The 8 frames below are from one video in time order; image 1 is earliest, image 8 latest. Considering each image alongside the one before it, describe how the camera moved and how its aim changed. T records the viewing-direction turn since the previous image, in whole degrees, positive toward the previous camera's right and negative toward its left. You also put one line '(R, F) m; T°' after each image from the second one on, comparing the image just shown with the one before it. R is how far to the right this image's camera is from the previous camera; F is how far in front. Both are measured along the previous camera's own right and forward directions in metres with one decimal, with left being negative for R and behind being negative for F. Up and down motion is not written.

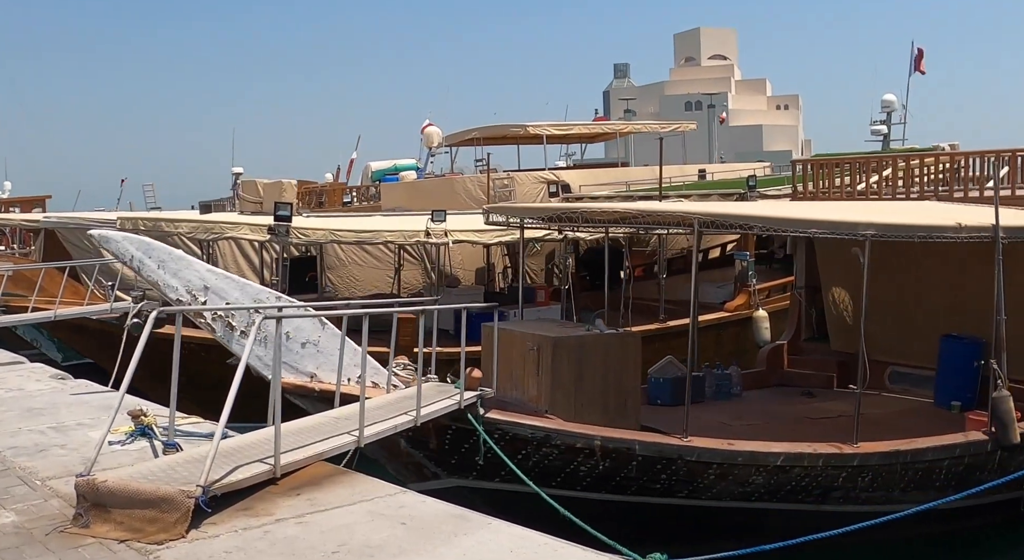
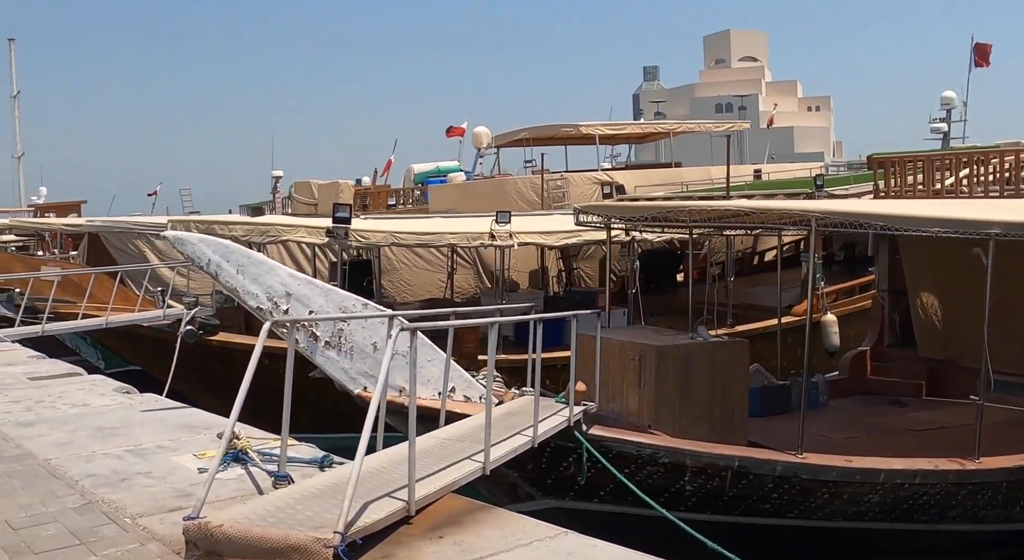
(-0.9, +0.9) m; -1°
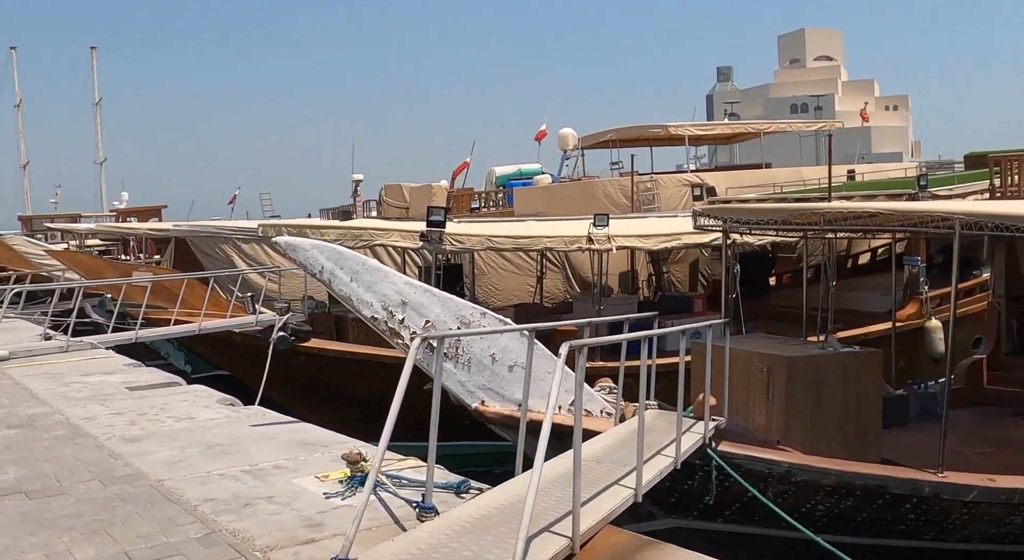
(-0.6, +0.7) m; -4°
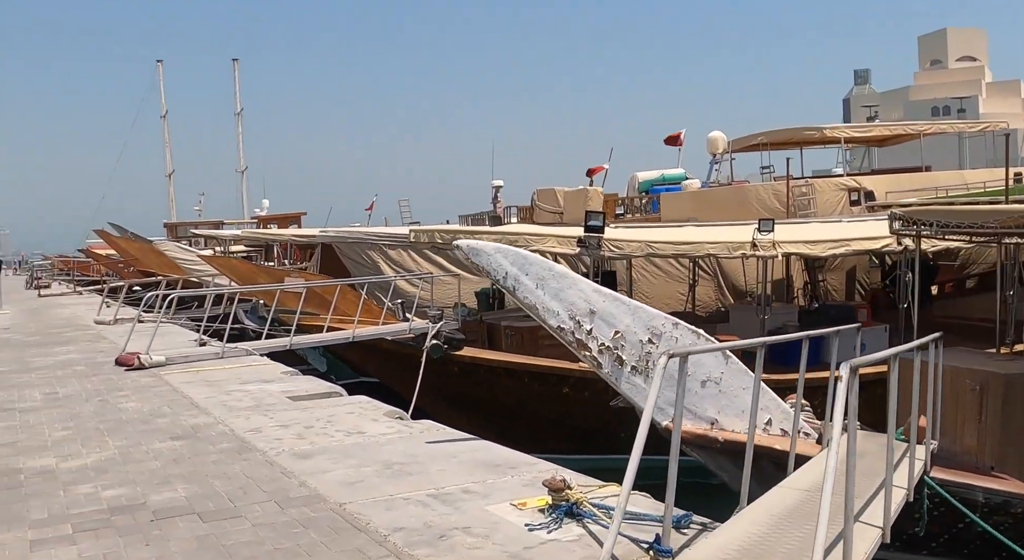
(-0.6, +0.8) m; -7°
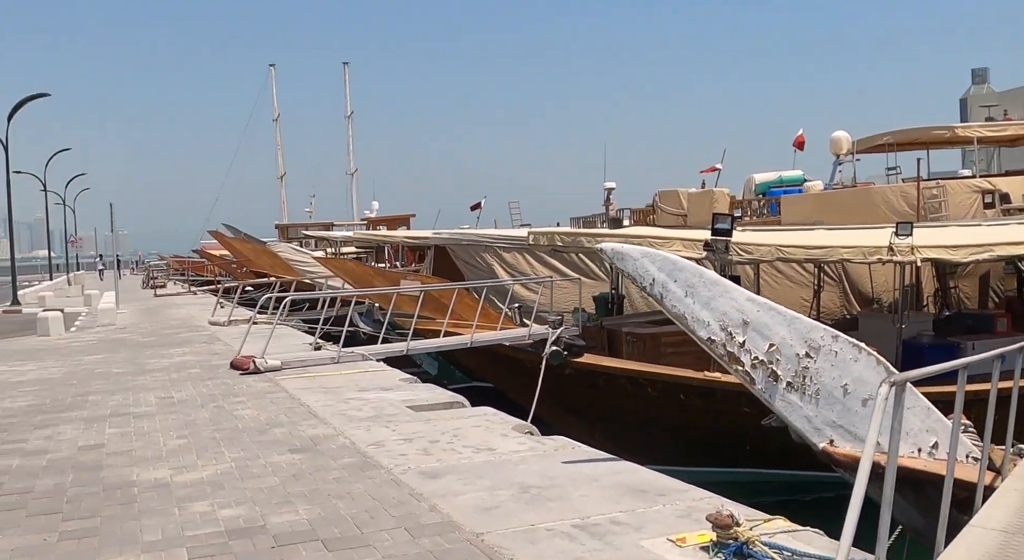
(-0.3, +0.6) m; -6°
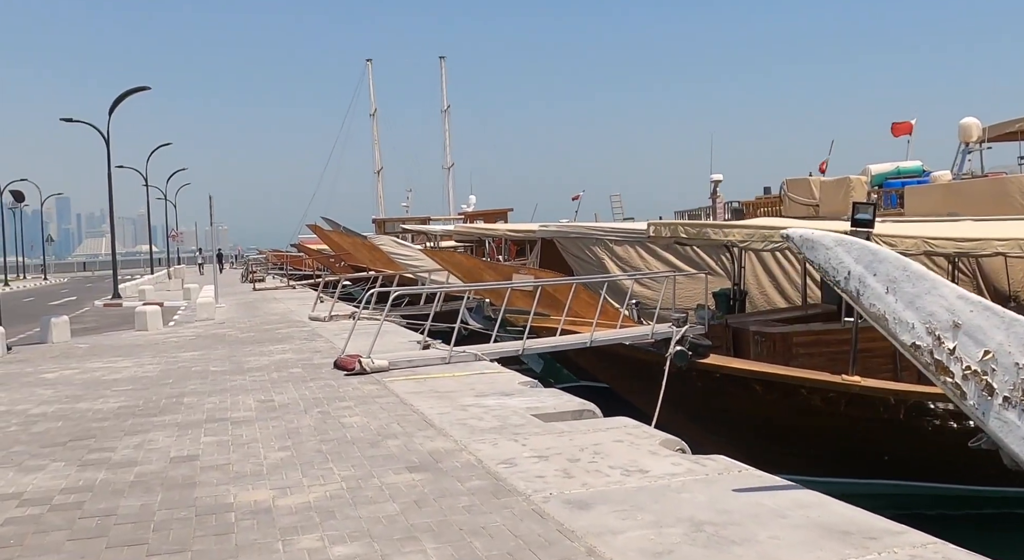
(-0.4, +0.9) m; -5°
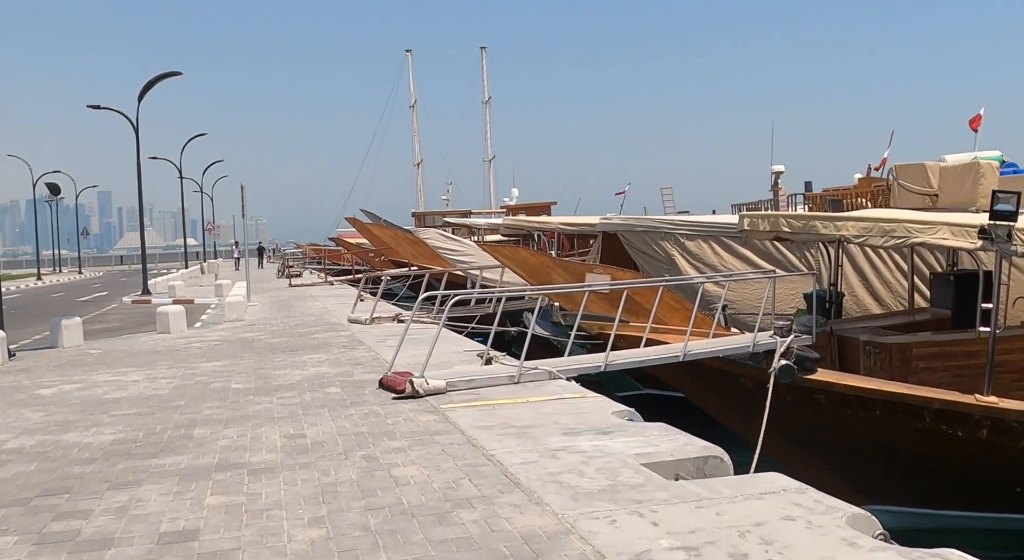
(-0.4, +1.6) m; -2°
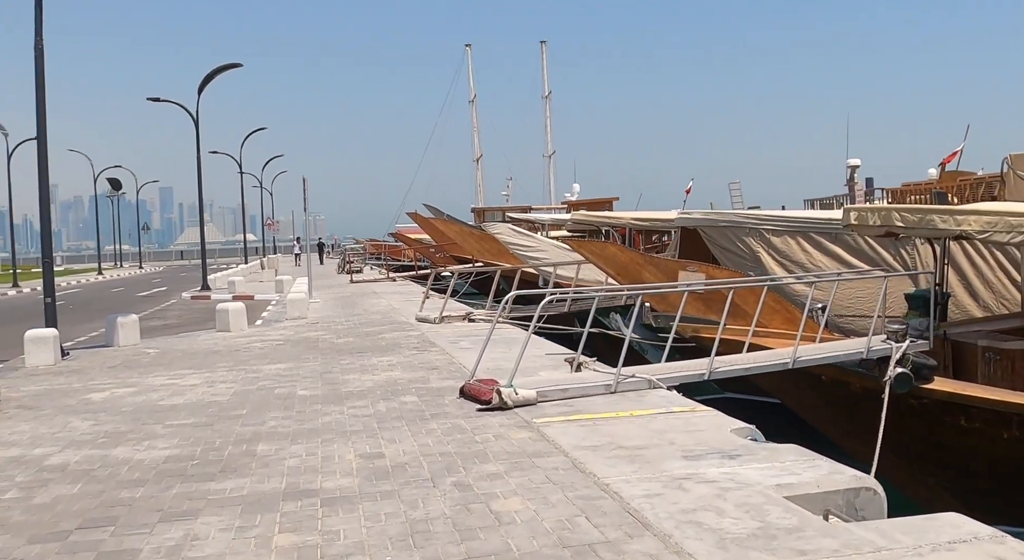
(-0.3, +0.8) m; -3°
